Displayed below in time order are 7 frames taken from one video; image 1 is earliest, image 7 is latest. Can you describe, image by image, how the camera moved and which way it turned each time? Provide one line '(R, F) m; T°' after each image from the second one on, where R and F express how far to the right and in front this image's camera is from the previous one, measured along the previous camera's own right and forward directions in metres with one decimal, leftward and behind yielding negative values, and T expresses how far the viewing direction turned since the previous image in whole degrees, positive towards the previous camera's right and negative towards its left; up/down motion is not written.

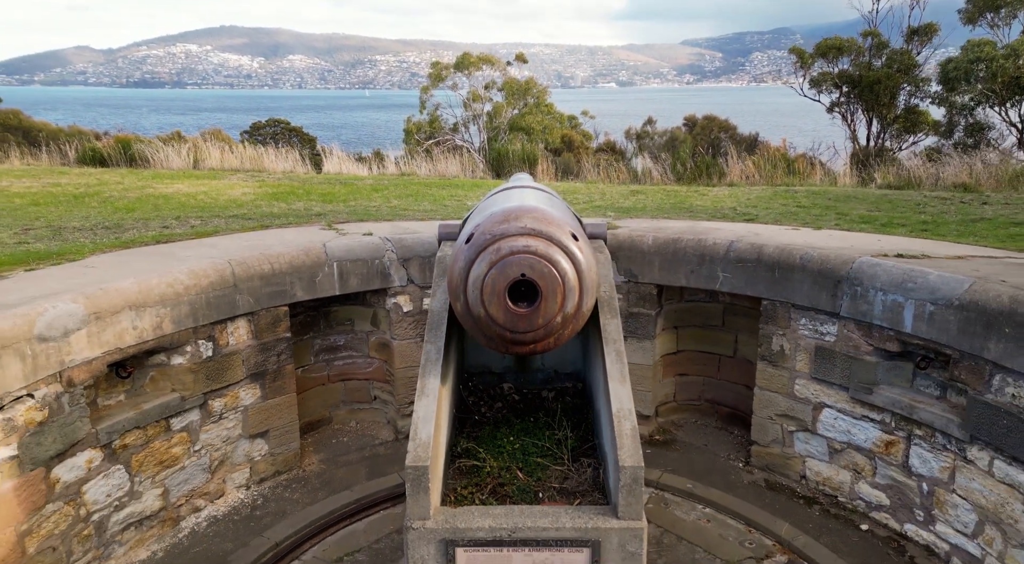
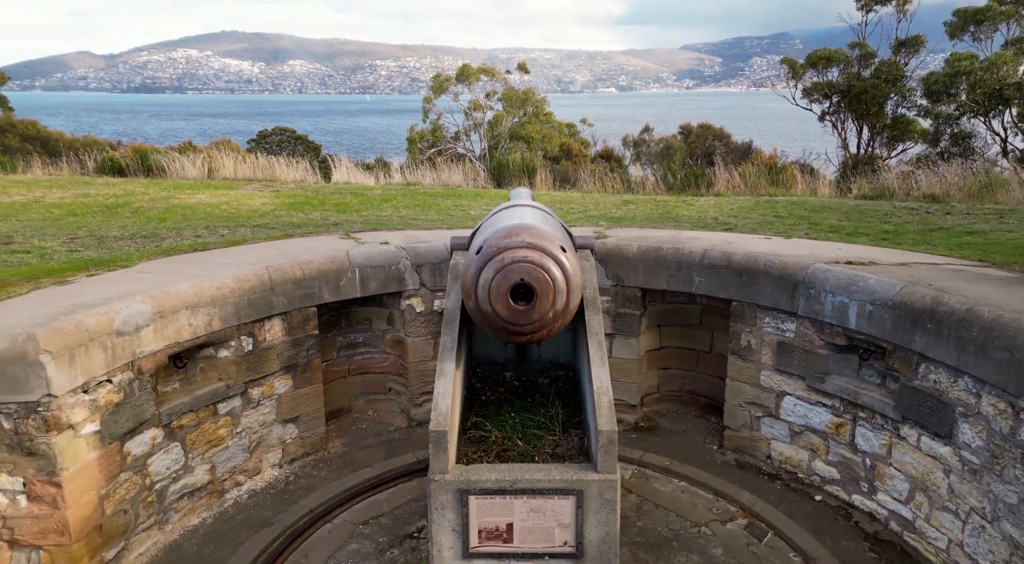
(0.0, -0.5) m; 0°
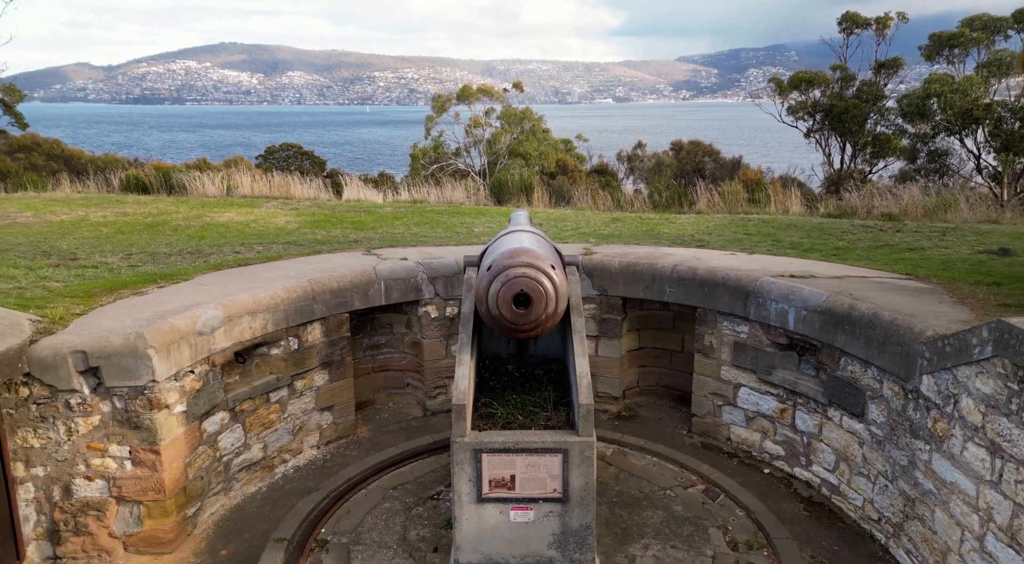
(0.0, -0.7) m; 0°
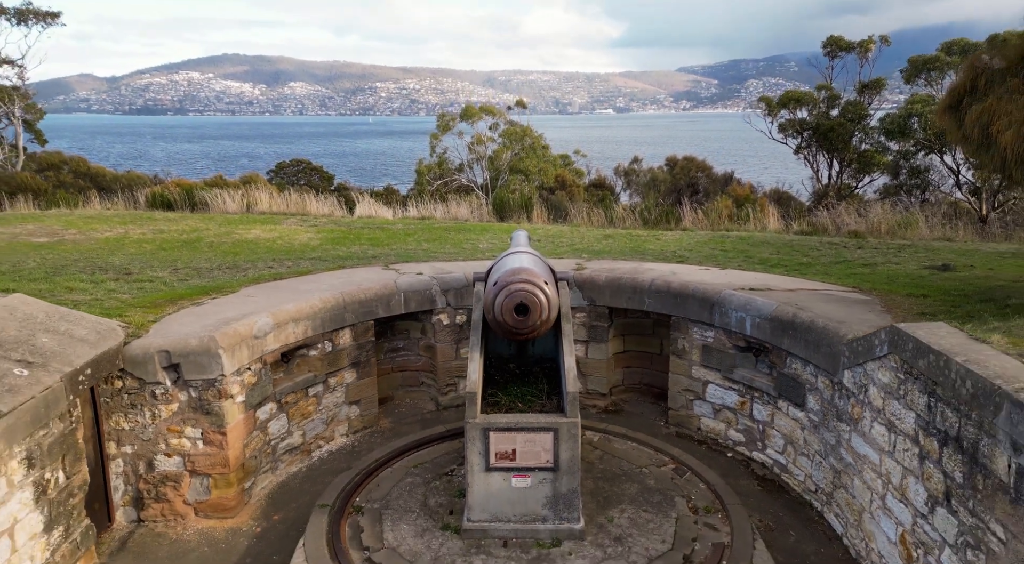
(0.0, -0.8) m; 0°
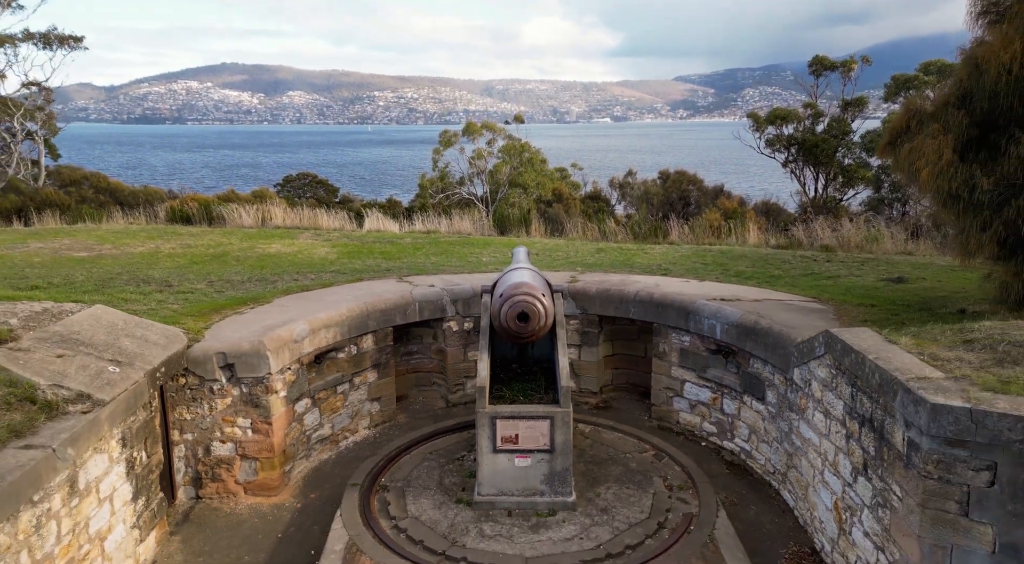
(0.0, -0.7) m; 0°
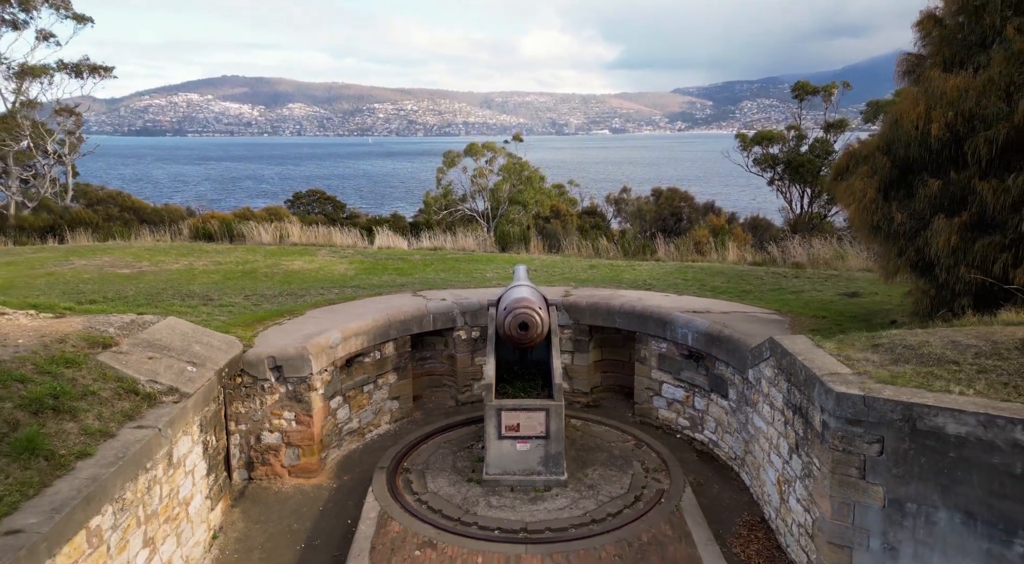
(0.0, -0.9) m; 0°
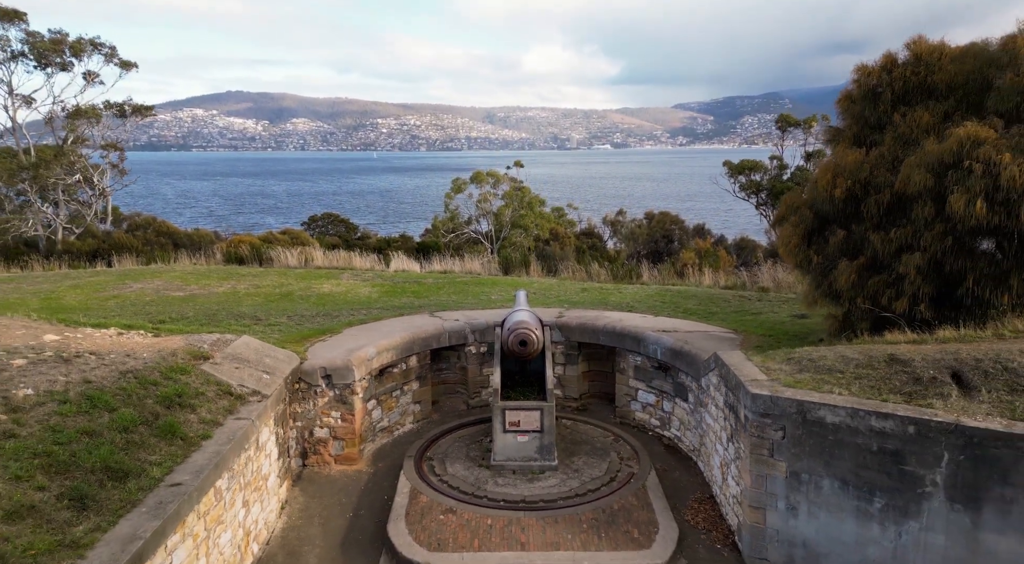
(0.0, -1.5) m; 0°
